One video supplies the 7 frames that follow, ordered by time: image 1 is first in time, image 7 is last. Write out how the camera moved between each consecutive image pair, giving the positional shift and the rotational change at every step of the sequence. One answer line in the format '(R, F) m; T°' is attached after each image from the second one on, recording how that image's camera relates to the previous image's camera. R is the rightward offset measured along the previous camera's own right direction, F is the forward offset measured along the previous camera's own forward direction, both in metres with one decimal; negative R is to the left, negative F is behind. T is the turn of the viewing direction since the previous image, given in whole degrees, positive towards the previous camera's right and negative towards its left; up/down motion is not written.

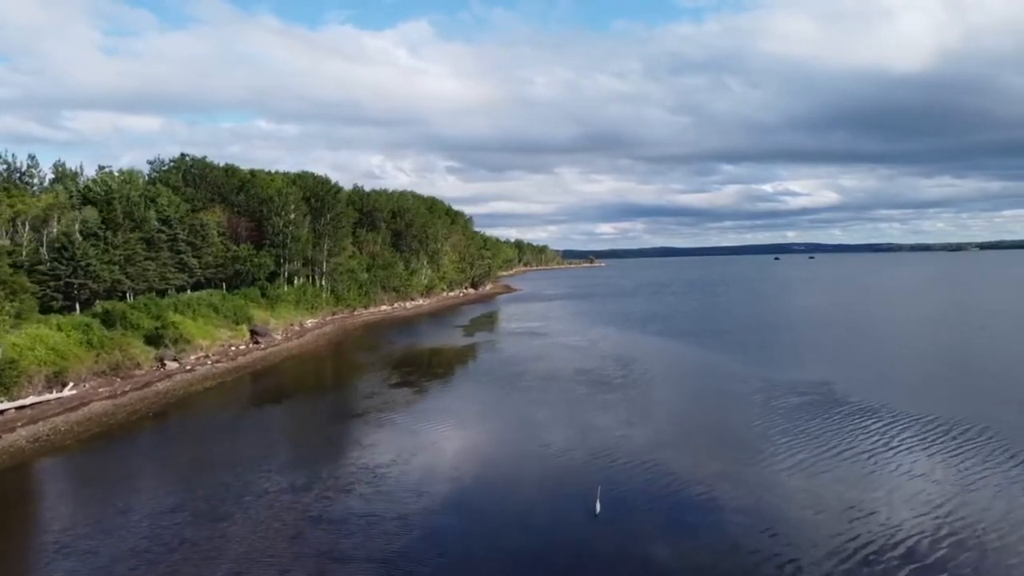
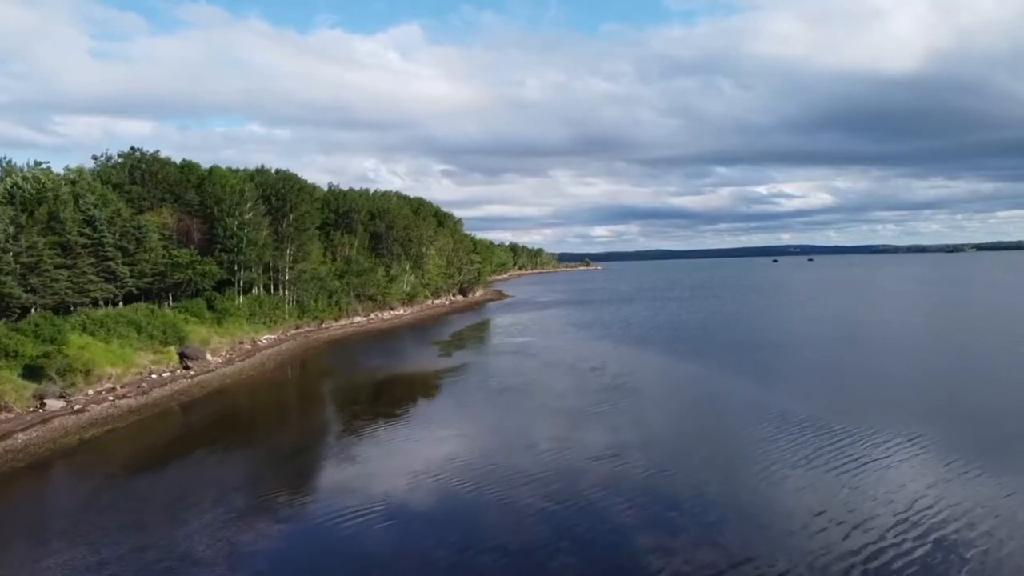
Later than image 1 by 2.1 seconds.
(+0.5, +6.6) m; 0°
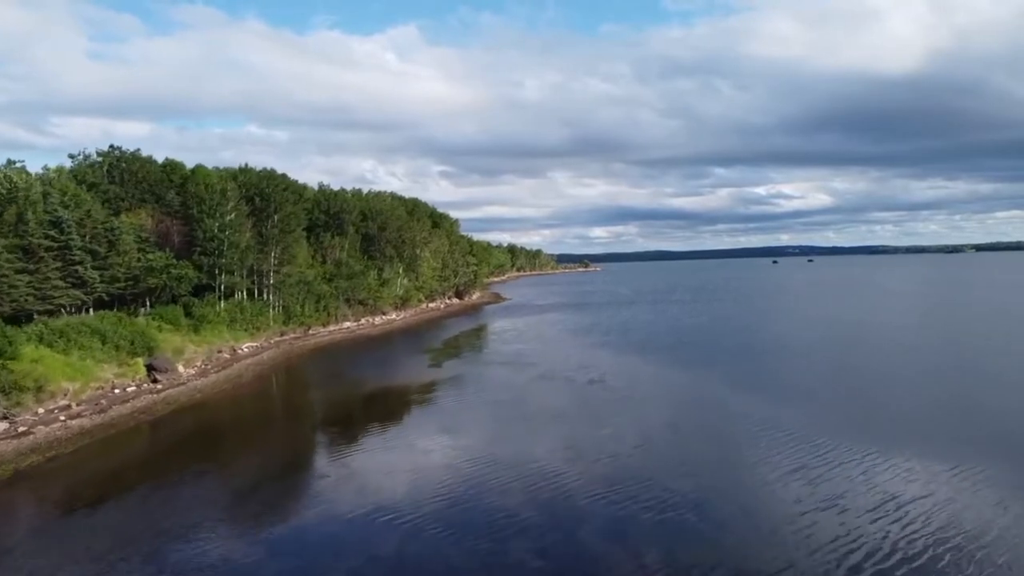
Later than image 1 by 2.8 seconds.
(+0.2, +2.3) m; 0°
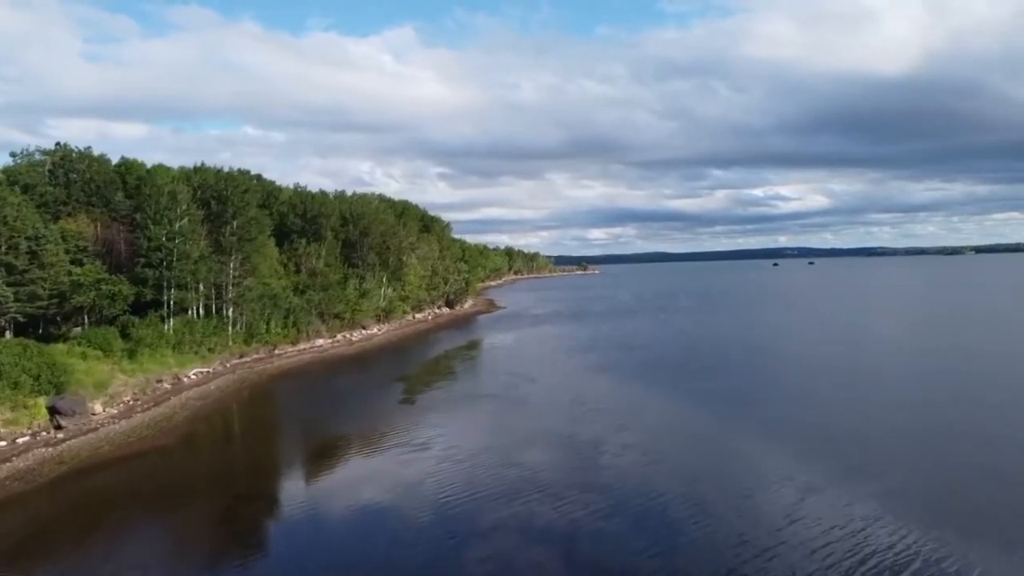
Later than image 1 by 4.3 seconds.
(+0.4, +5.5) m; 0°
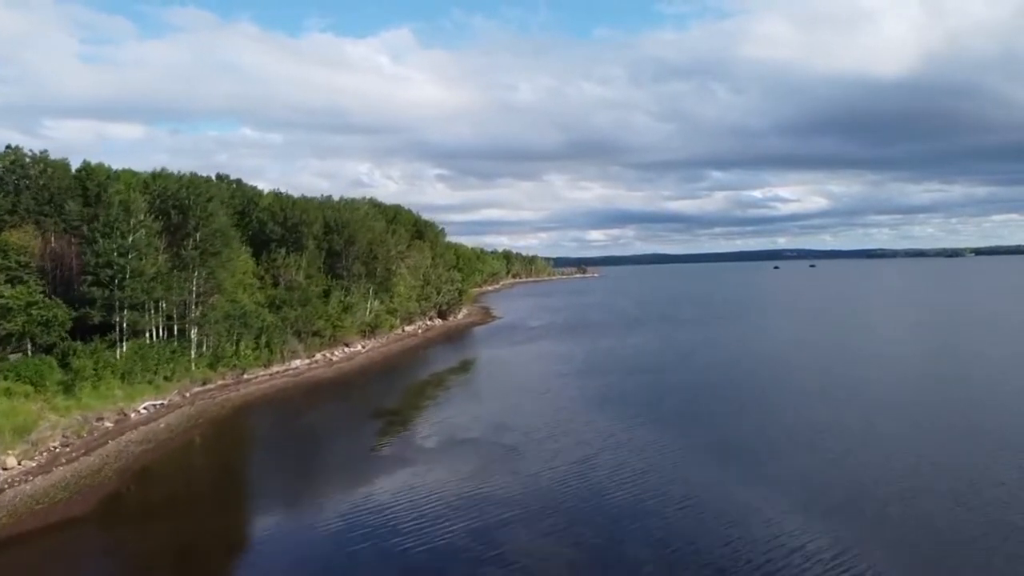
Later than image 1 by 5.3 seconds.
(+0.3, +4.1) m; 0°
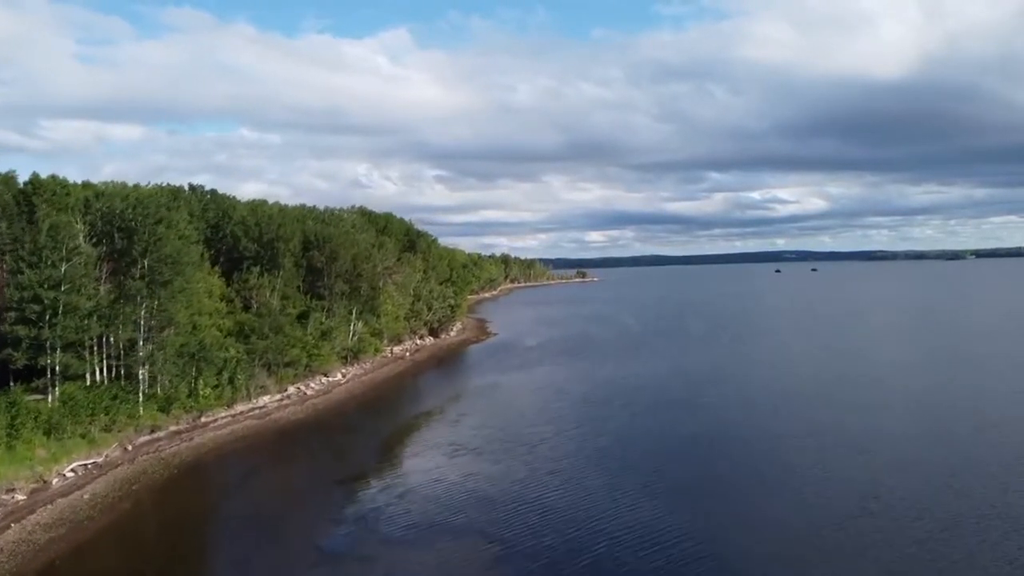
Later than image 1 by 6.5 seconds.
(+0.3, +4.6) m; 0°
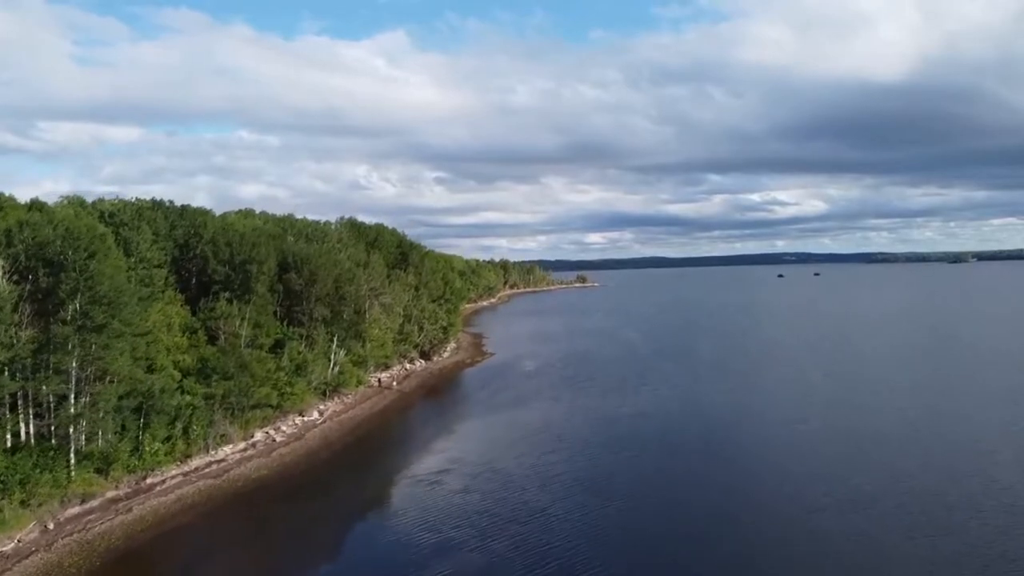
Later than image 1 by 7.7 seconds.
(+0.2, +4.7) m; 0°
